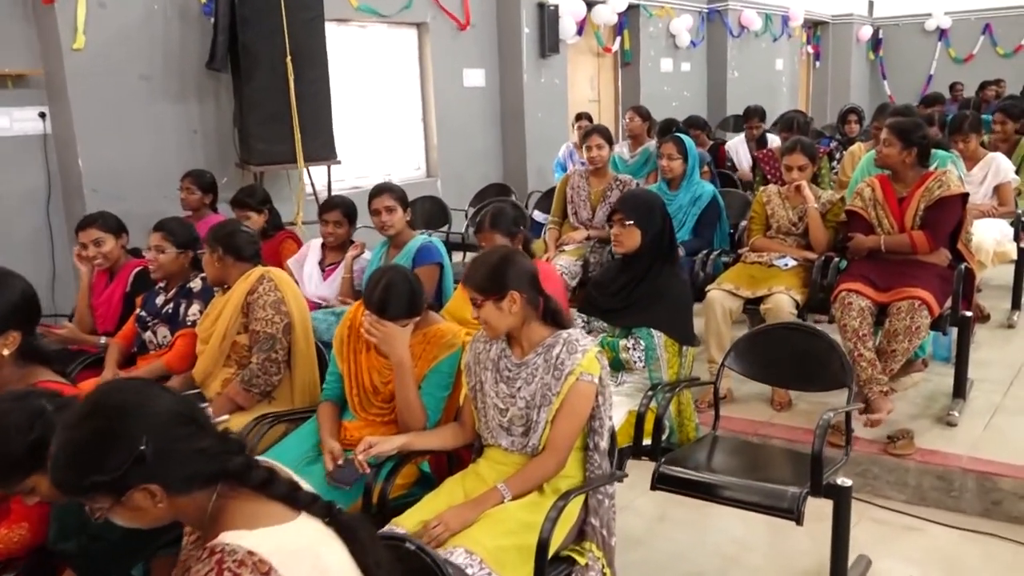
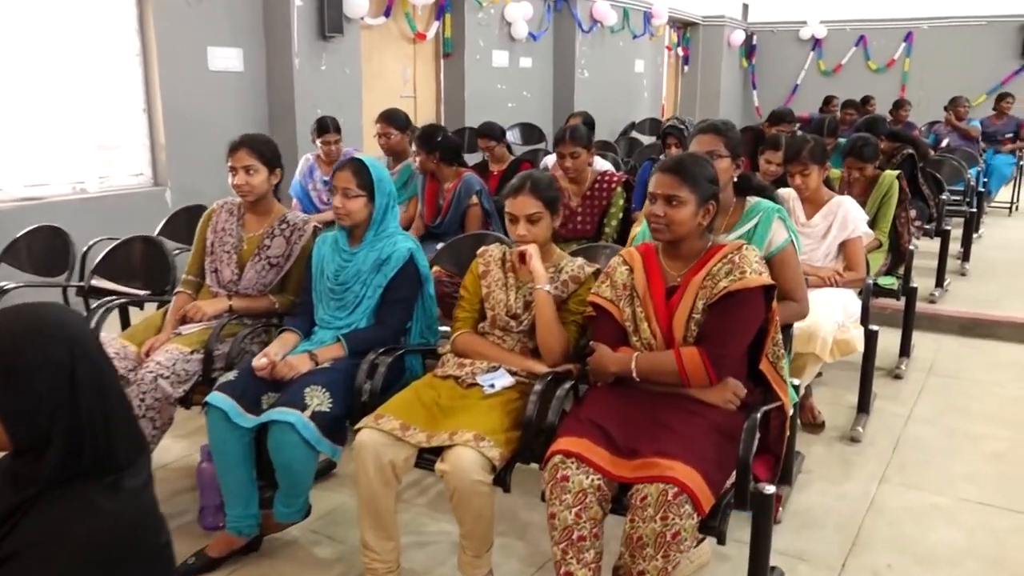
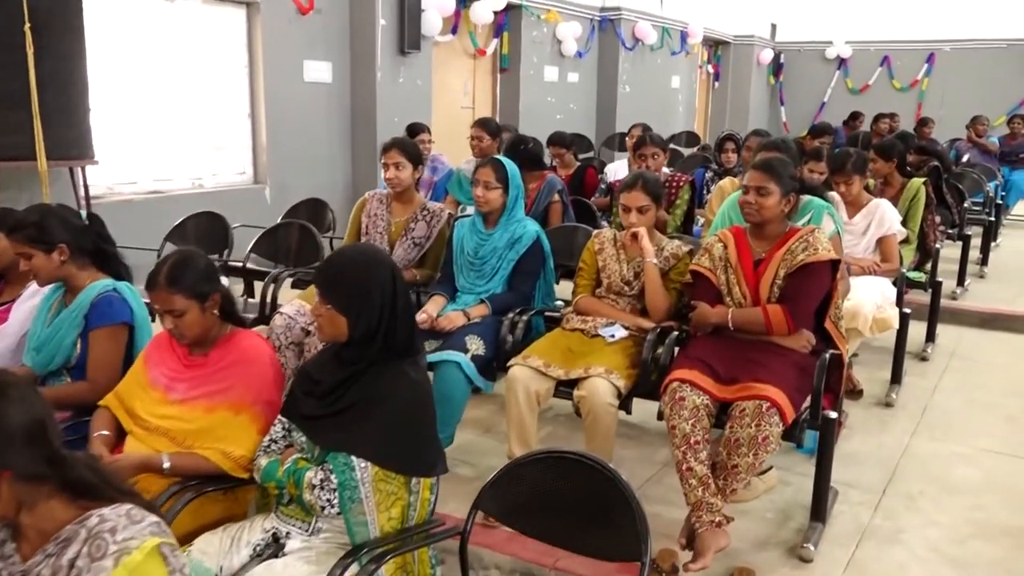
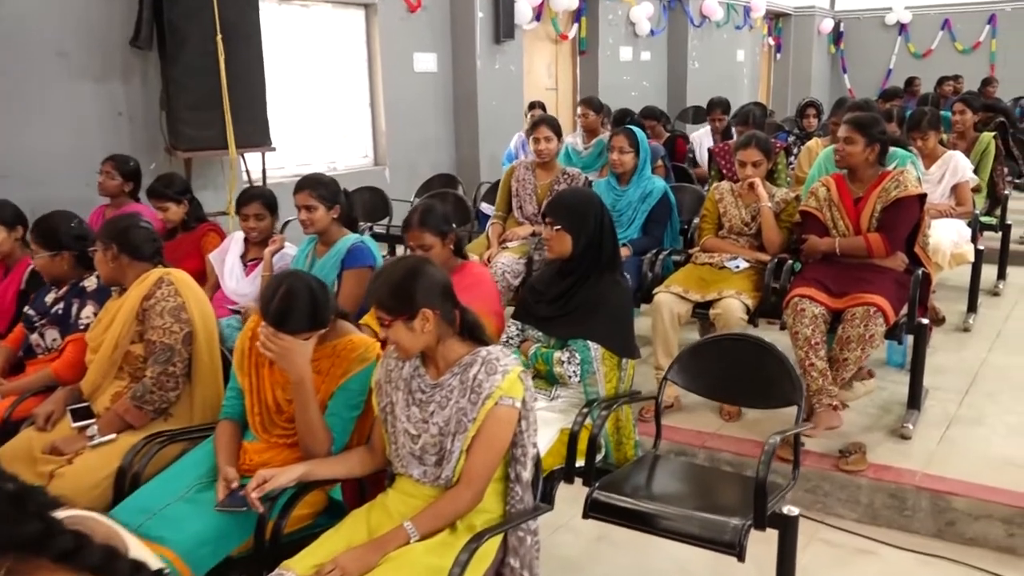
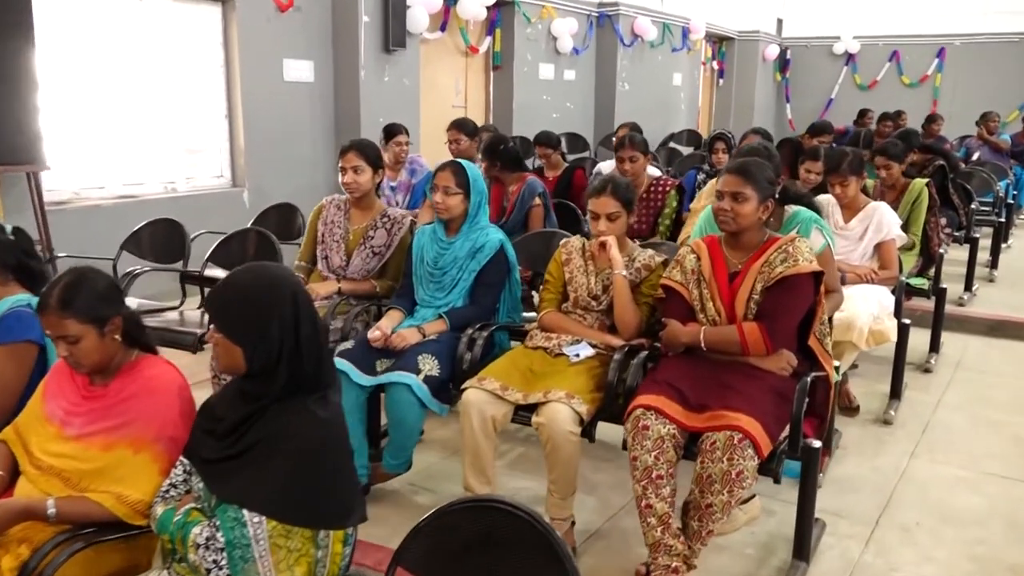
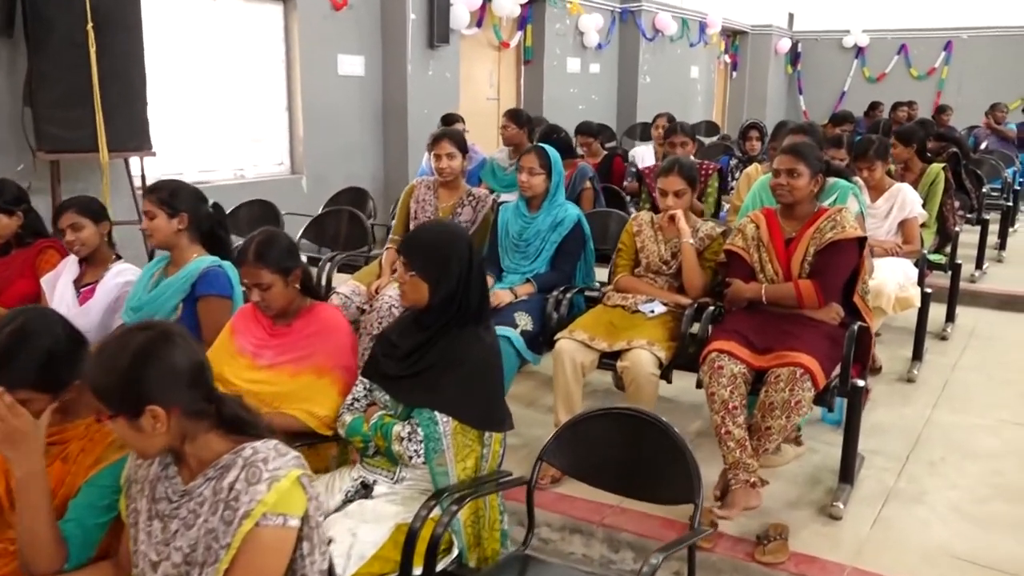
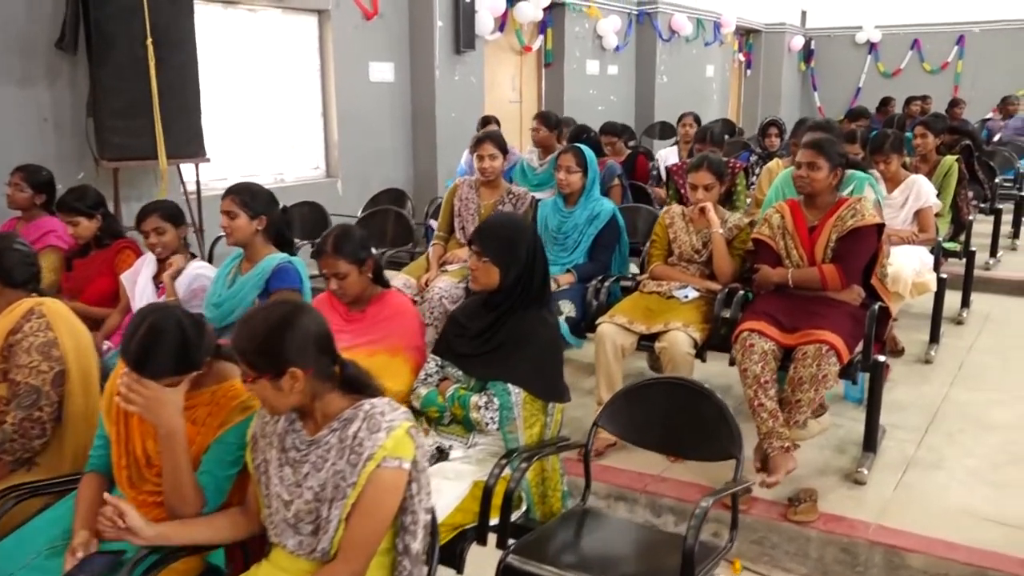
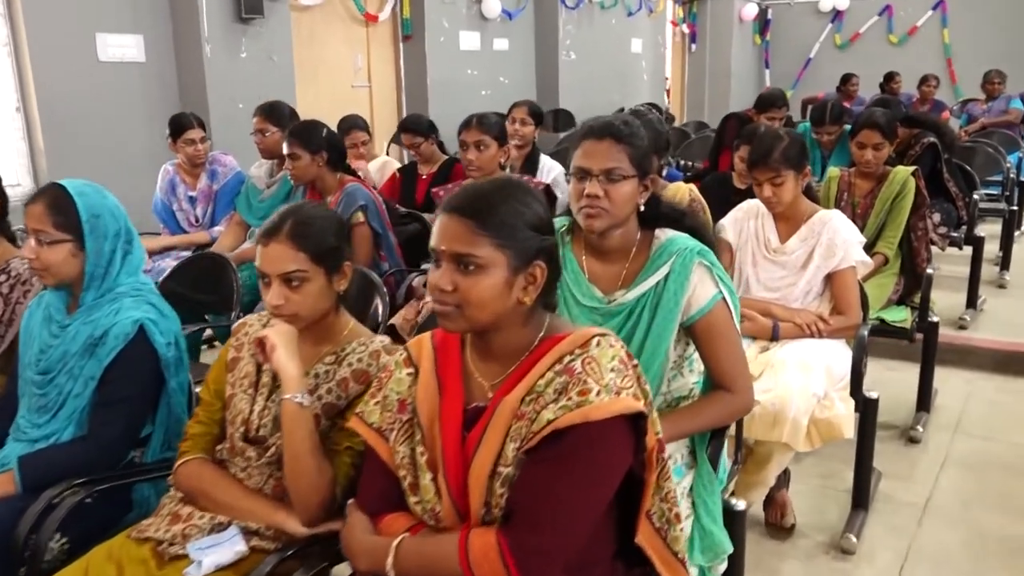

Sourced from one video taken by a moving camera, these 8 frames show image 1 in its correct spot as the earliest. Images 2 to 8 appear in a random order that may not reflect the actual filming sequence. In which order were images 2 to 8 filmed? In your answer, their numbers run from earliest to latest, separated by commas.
4, 7, 6, 3, 5, 2, 8
